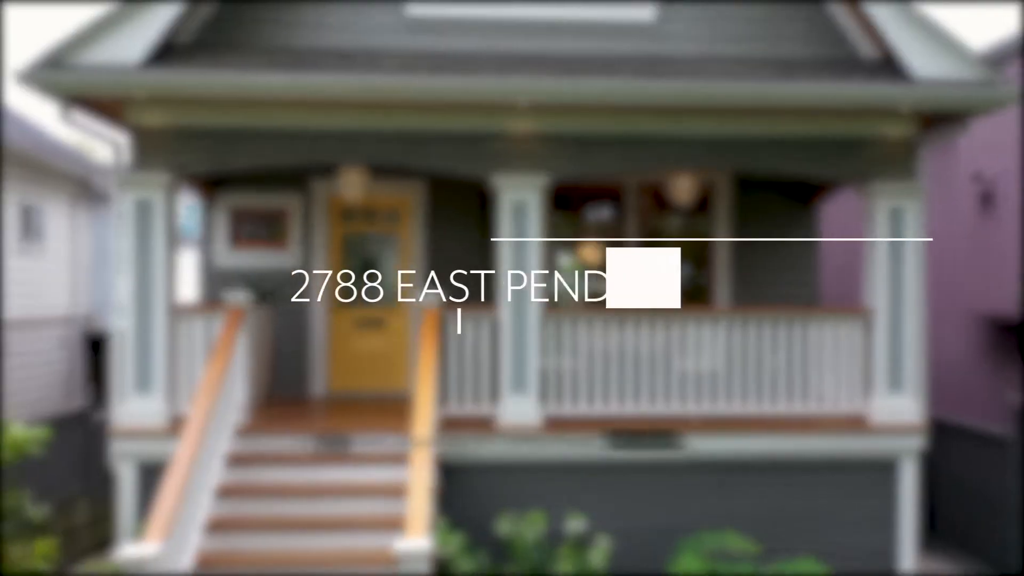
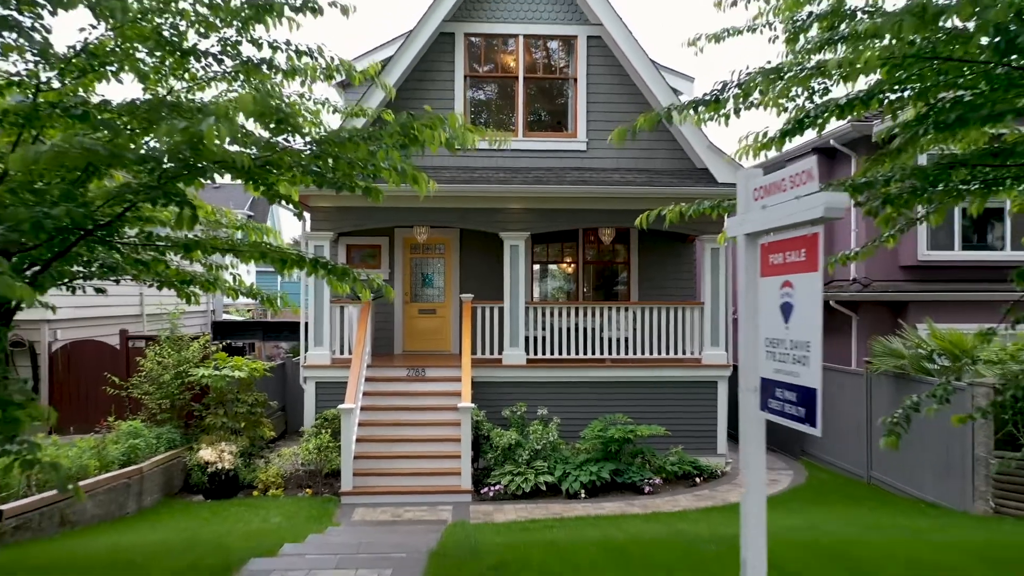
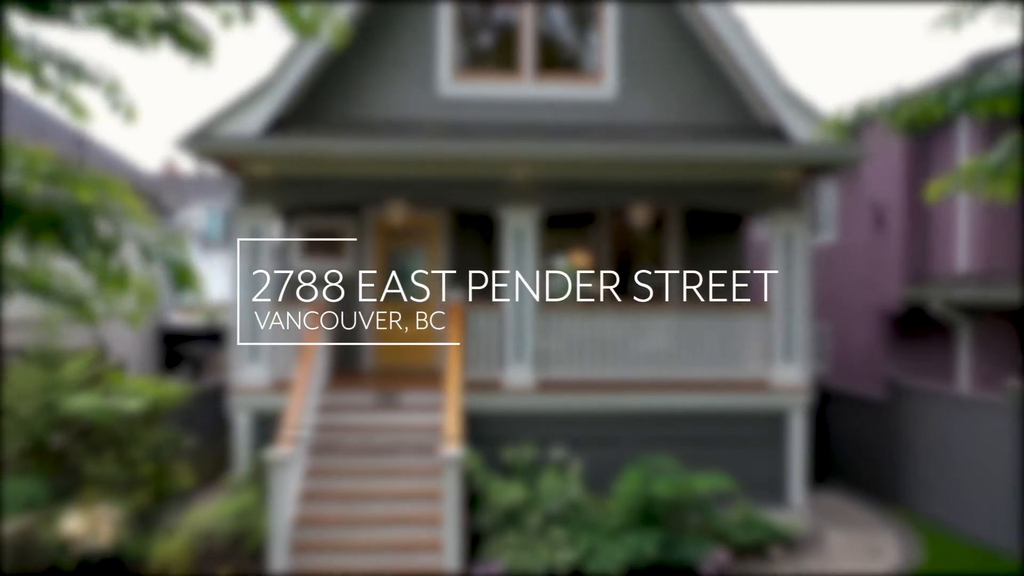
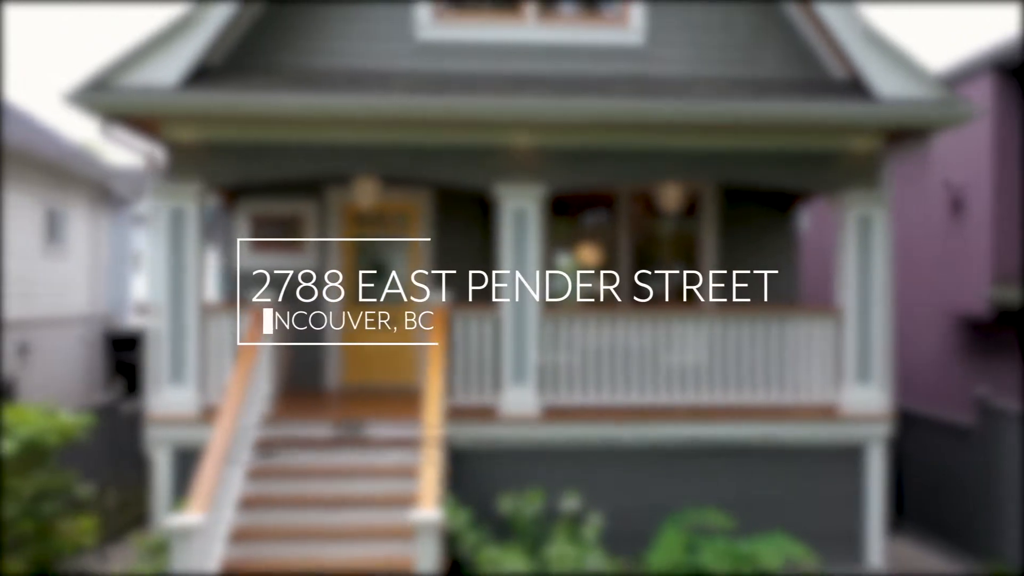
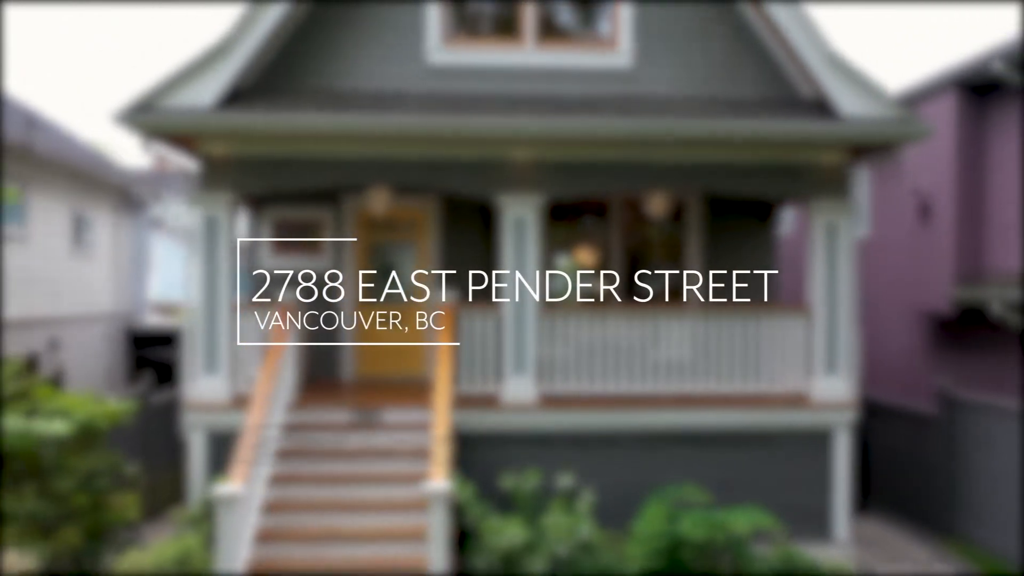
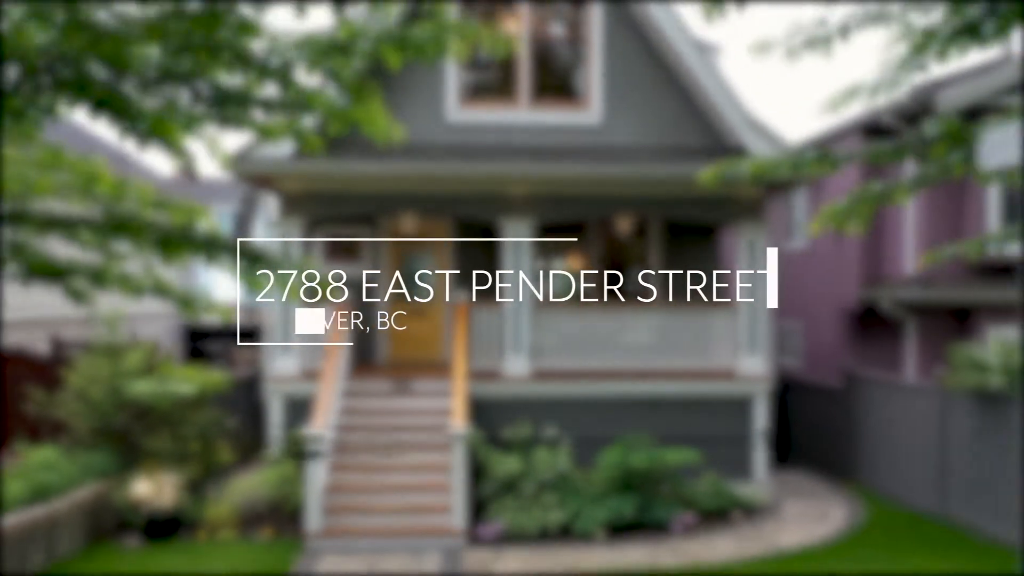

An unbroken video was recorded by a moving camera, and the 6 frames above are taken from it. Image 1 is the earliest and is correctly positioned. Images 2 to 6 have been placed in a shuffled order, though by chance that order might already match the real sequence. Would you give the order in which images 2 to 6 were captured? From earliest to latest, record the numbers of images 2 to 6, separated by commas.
4, 5, 3, 6, 2
